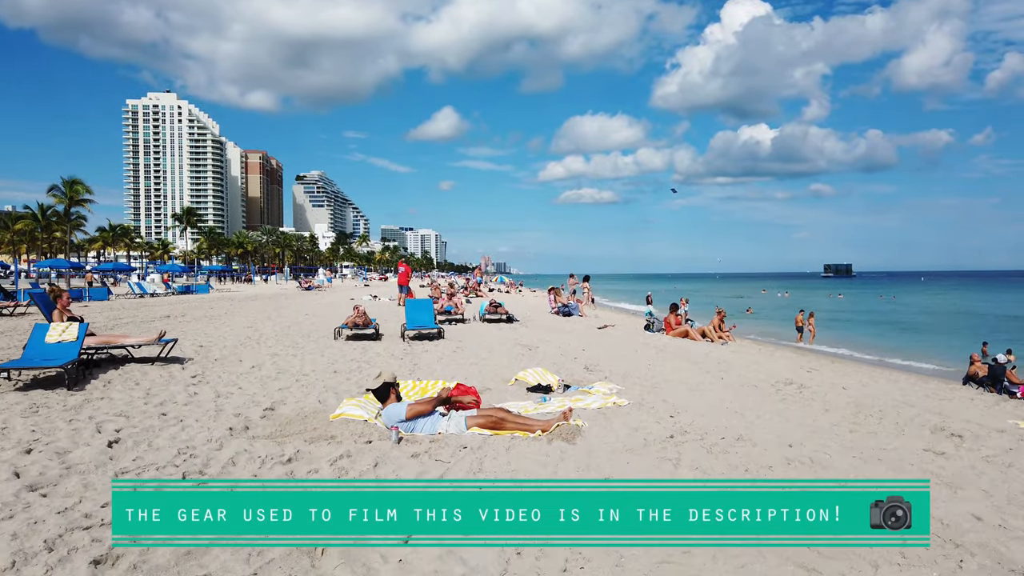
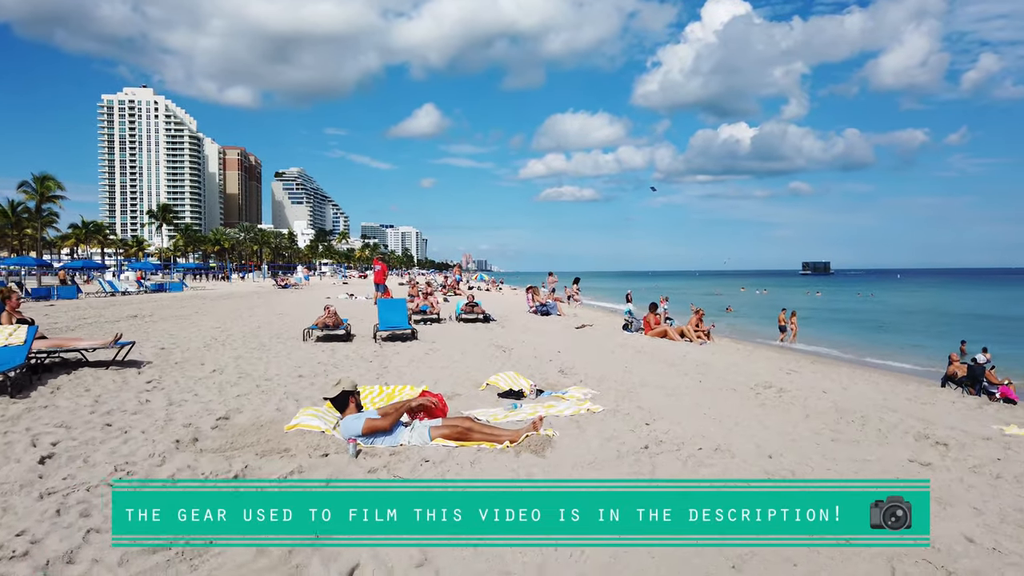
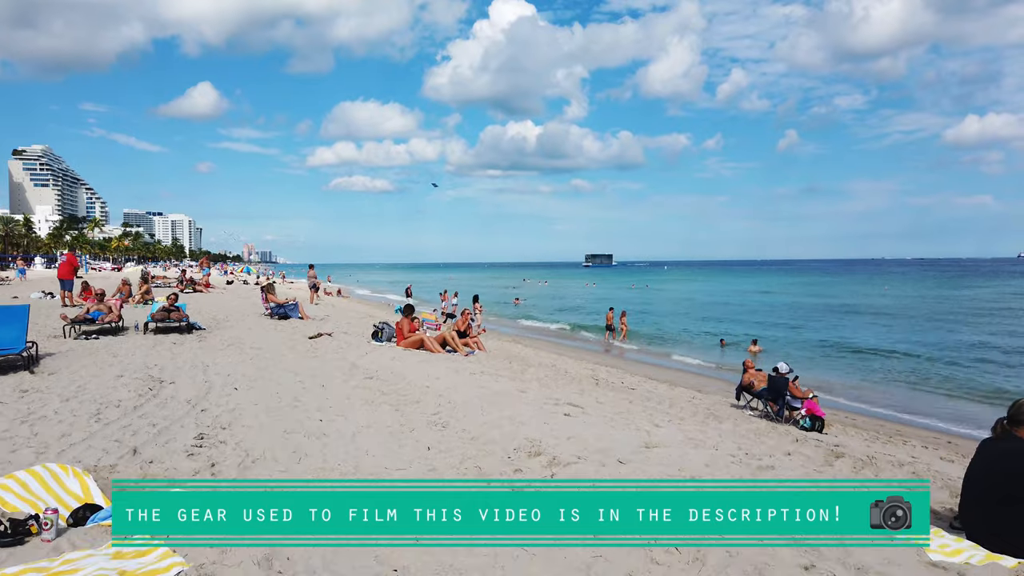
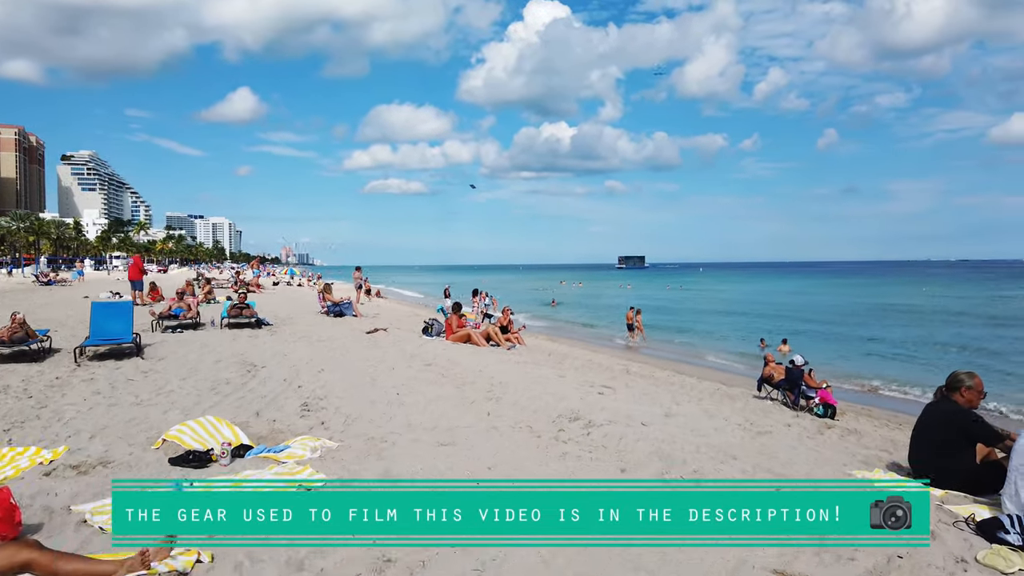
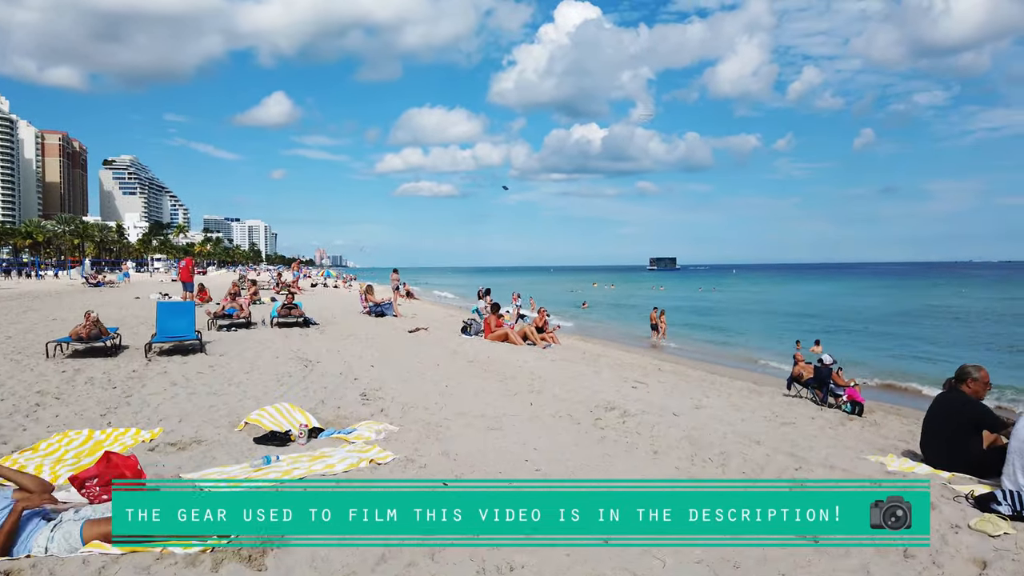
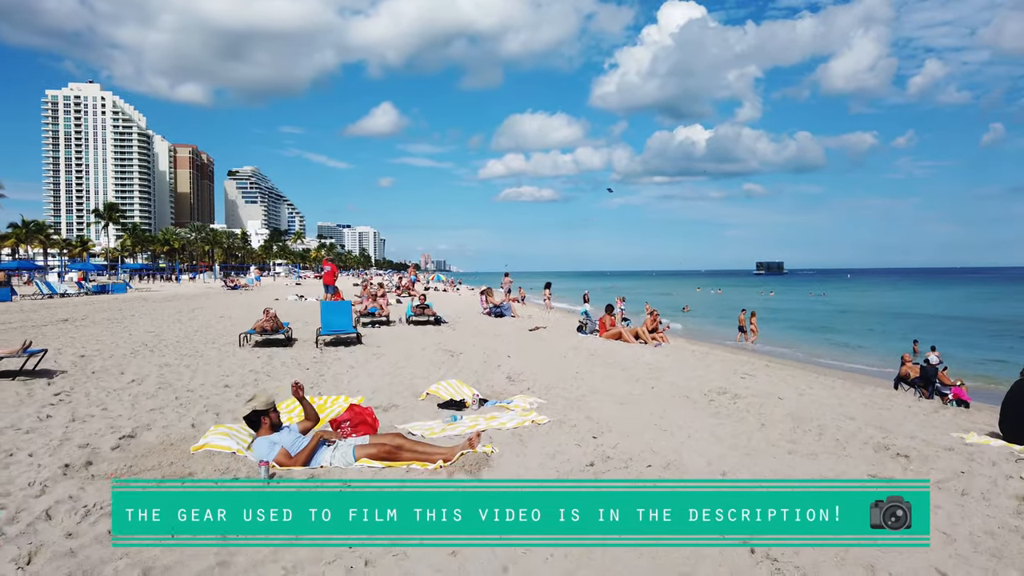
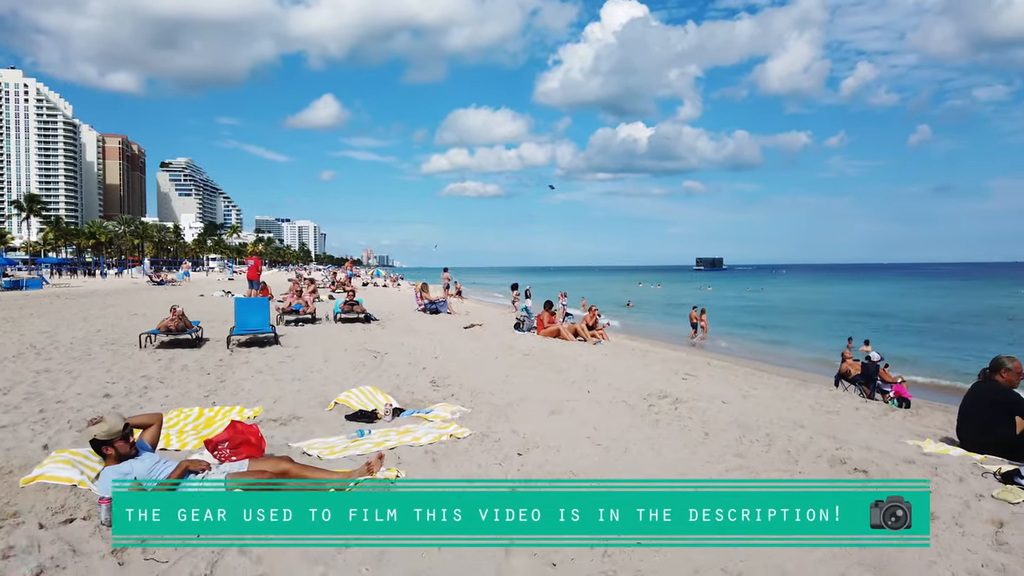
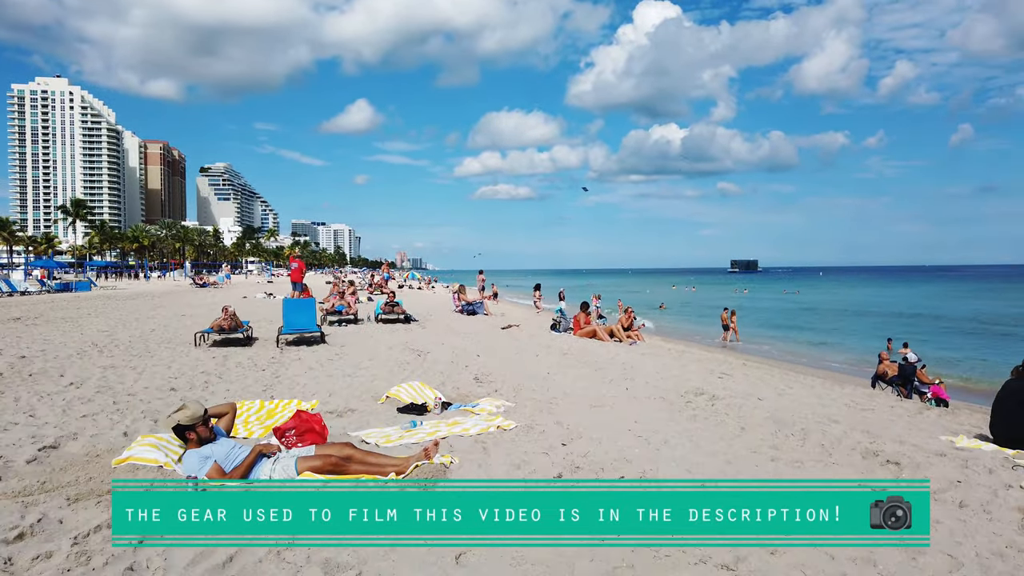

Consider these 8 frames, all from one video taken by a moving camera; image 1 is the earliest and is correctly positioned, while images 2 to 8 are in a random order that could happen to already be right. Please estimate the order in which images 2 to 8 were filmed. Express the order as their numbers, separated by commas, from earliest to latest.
2, 6, 8, 7, 5, 4, 3
